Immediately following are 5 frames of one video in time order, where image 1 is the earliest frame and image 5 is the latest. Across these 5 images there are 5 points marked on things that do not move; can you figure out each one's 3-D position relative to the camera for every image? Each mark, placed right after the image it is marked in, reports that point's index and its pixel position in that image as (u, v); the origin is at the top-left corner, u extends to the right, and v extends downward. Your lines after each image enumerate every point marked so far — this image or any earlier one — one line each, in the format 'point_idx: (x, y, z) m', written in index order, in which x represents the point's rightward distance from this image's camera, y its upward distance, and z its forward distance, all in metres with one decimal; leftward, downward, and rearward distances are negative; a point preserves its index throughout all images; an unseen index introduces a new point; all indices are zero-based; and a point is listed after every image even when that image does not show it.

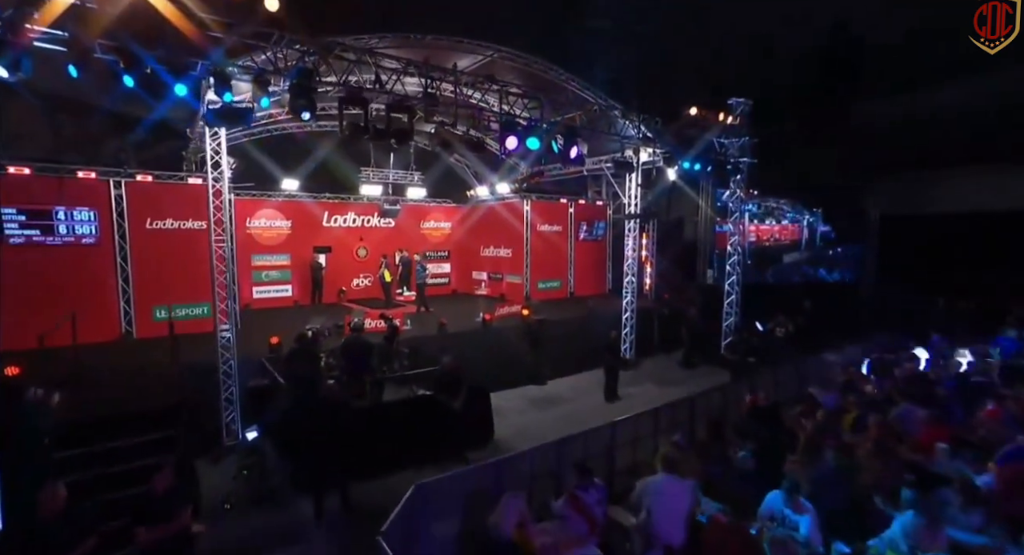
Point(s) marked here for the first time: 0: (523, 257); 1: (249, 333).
0: (+0.4, +0.7, +17.1) m
1: (-6.0, -1.3, +11.3) m
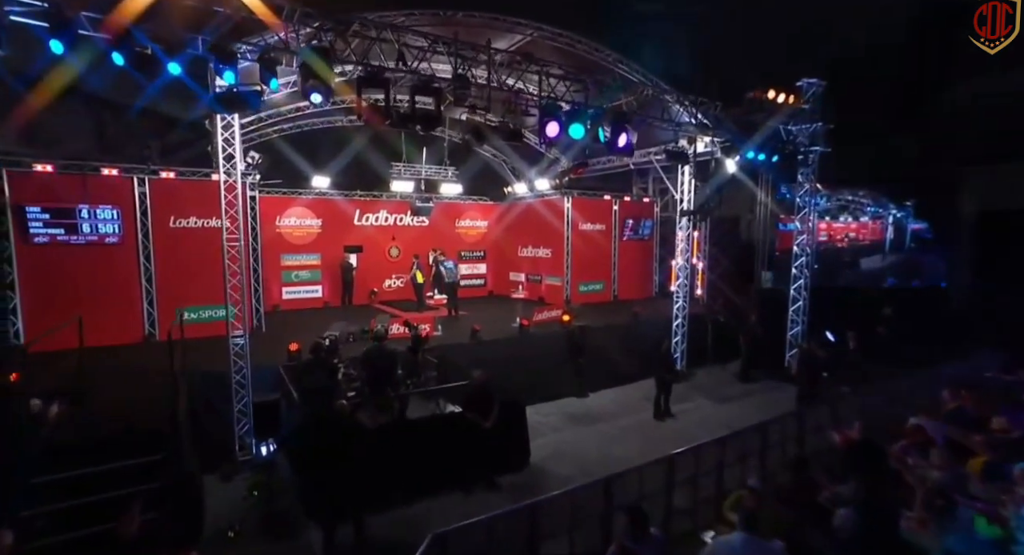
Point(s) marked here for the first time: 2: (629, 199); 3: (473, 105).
0: (+1.6, +0.7, +16.0) m
1: (-5.2, -1.3, +10.7) m
2: (+3.9, +2.7, +17.0) m
3: (-0.6, +2.8, +7.9) m
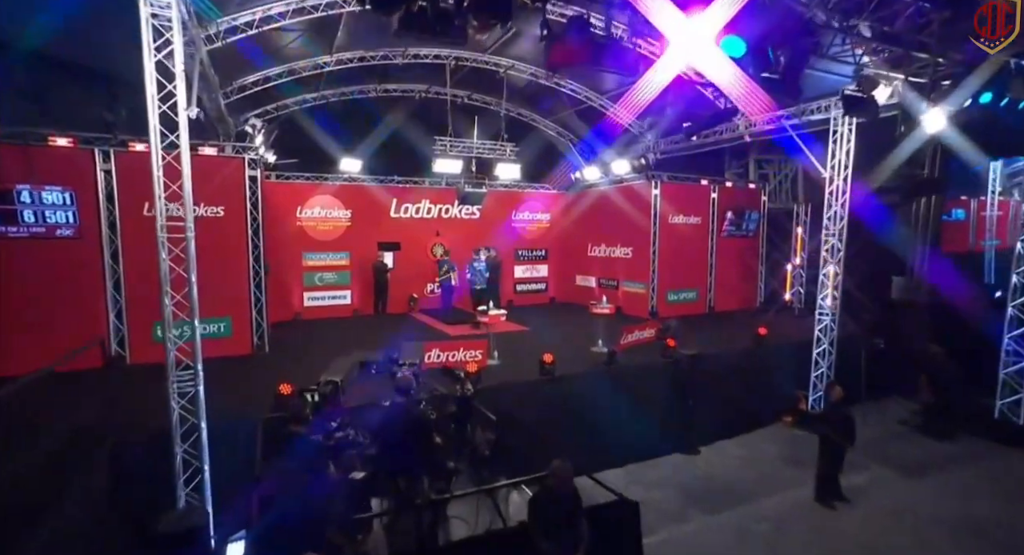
0: (+3.4, +0.5, +12.6) m
1: (-3.9, -1.4, +8.0) m
2: (+5.8, +2.5, +13.3) m
3: (+0.5, +2.6, +4.8) m
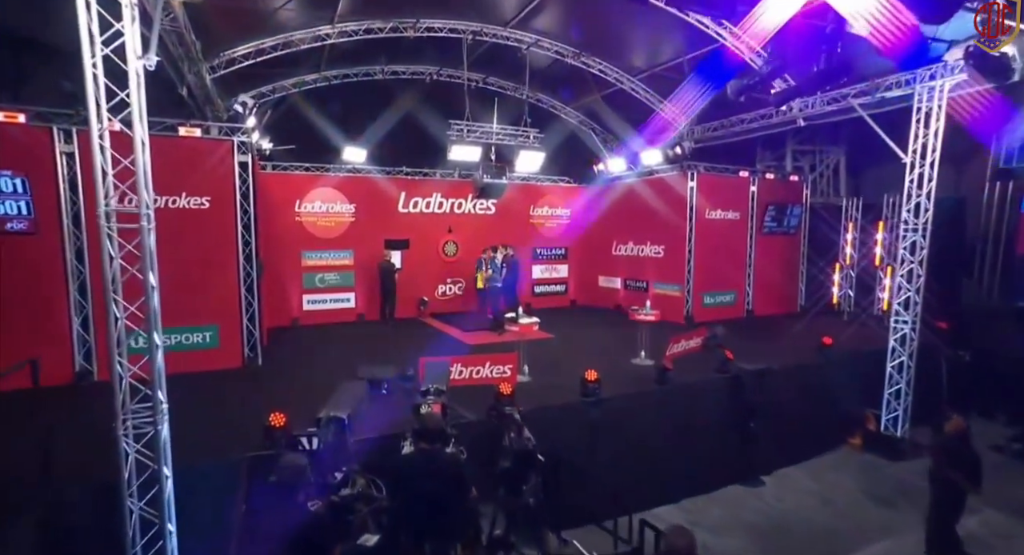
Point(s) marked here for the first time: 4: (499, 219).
0: (+3.9, +0.5, +11.4) m
1: (-3.4, -1.5, +6.8) m
2: (+6.3, +2.5, +12.1) m
3: (+0.9, +2.6, +3.6) m
4: (-0.3, +1.5, +12.9) m
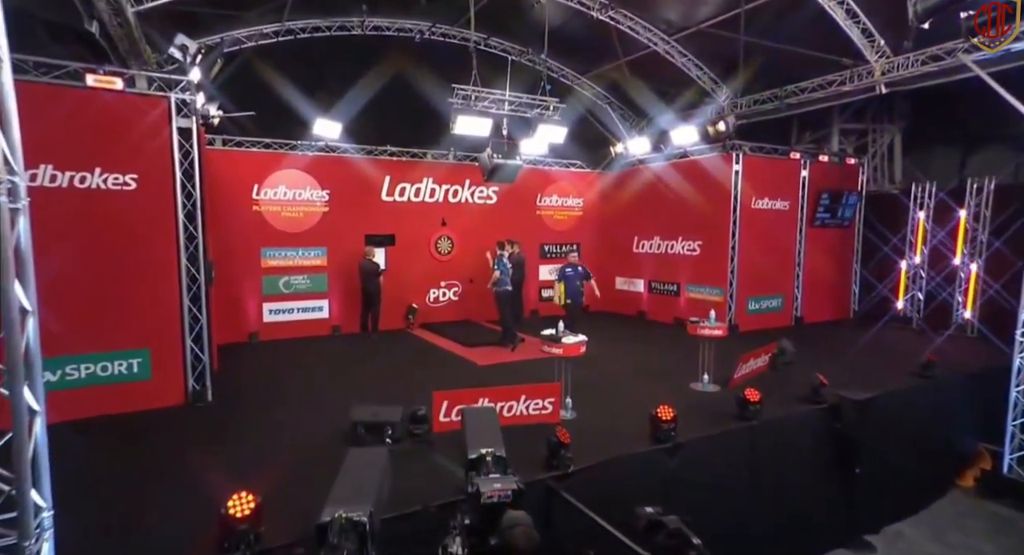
0: (+4.1, +0.5, +9.6) m
1: (-2.9, -1.5, +4.6) m
2: (+6.5, +2.5, +10.4) m
3: (+1.5, +2.5, +1.6) m
4: (-0.2, +1.5, +10.9) m
